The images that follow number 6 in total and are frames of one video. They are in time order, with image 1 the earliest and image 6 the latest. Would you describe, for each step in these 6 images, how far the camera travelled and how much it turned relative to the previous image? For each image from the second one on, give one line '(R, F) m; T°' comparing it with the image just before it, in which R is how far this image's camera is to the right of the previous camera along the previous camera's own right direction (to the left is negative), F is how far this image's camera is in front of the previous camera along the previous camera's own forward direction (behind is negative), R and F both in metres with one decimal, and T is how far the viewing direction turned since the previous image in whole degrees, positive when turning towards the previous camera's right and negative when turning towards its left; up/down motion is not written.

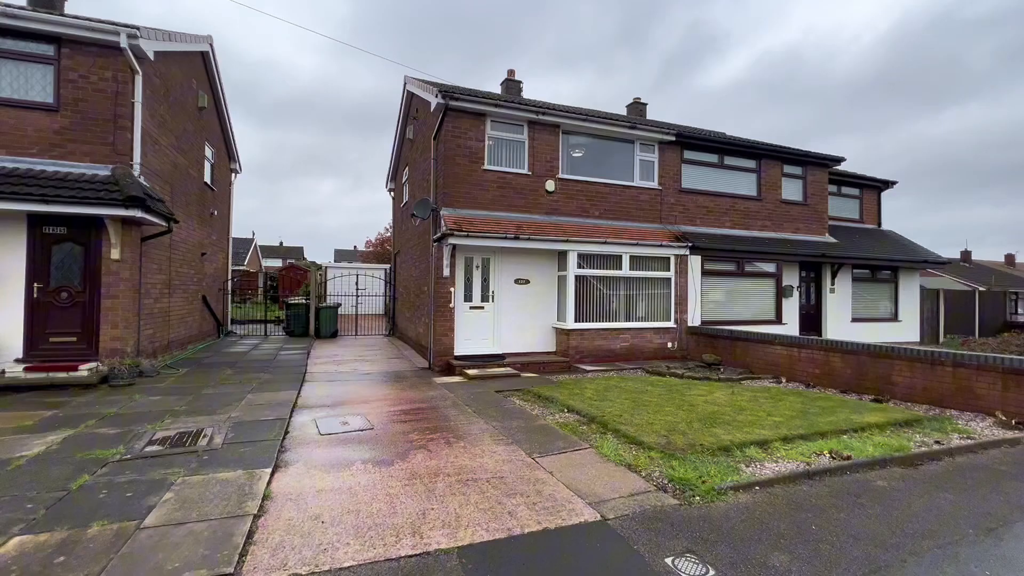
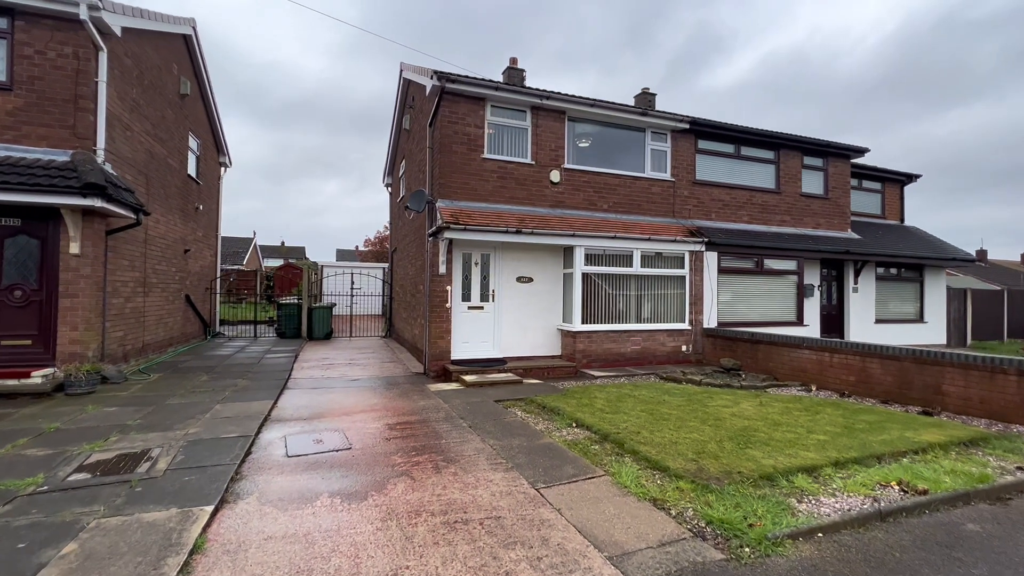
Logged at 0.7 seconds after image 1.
(0.0, +0.8) m; 0°
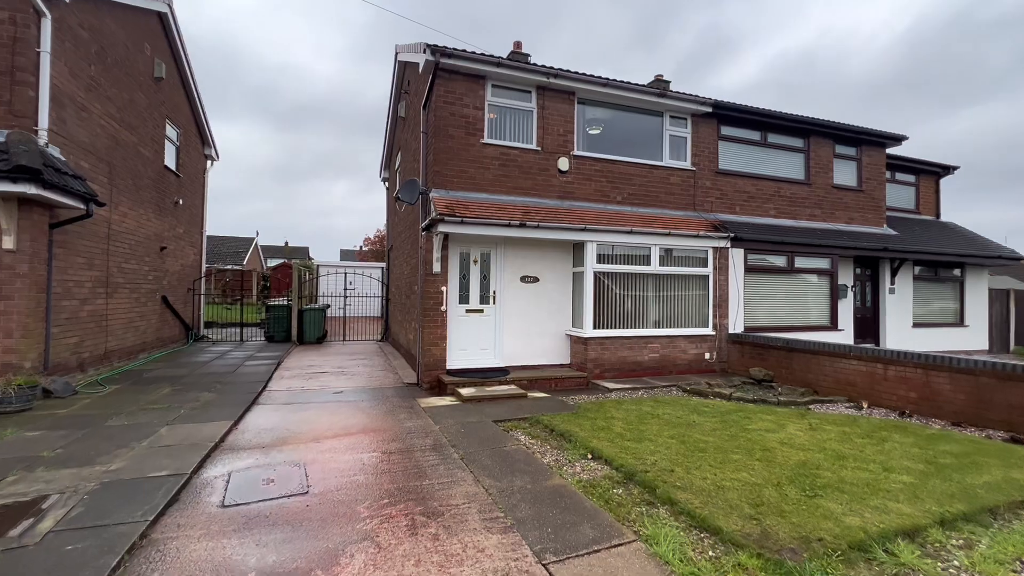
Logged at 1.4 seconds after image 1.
(0.0, +1.0) m; -1°
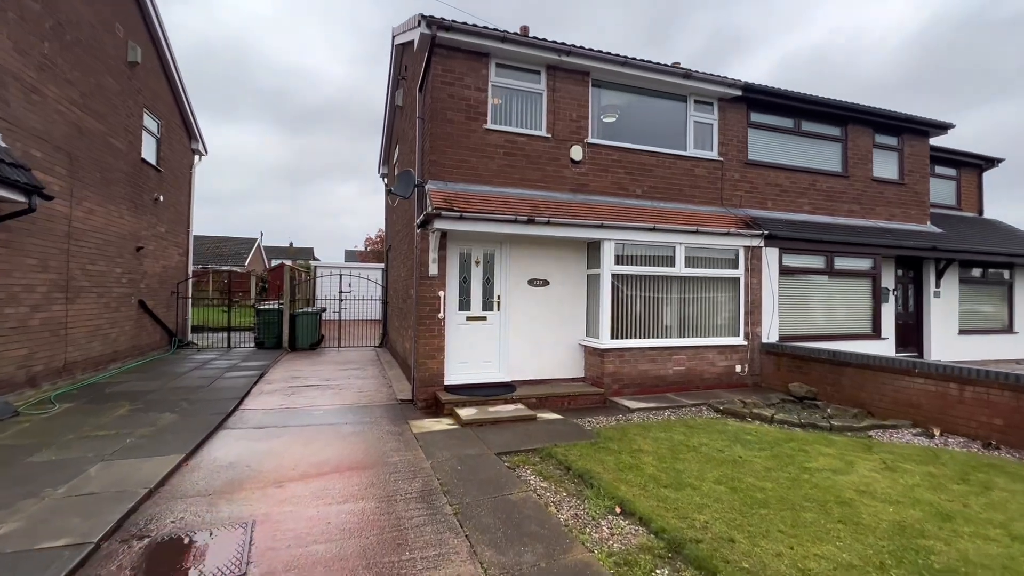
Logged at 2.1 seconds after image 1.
(0.0, +0.9) m; -1°
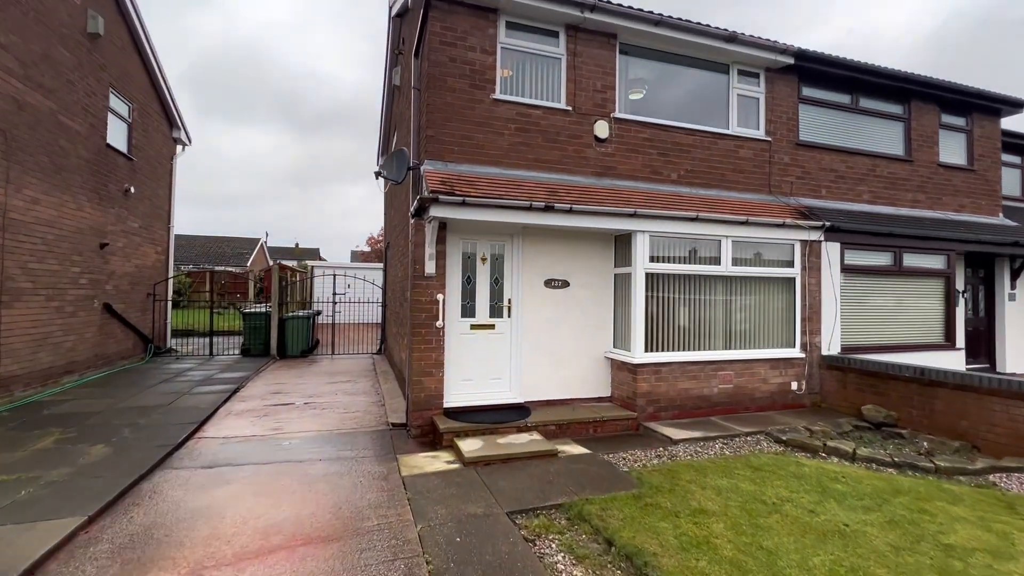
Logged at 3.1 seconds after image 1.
(-0.1, +1.2) m; -1°
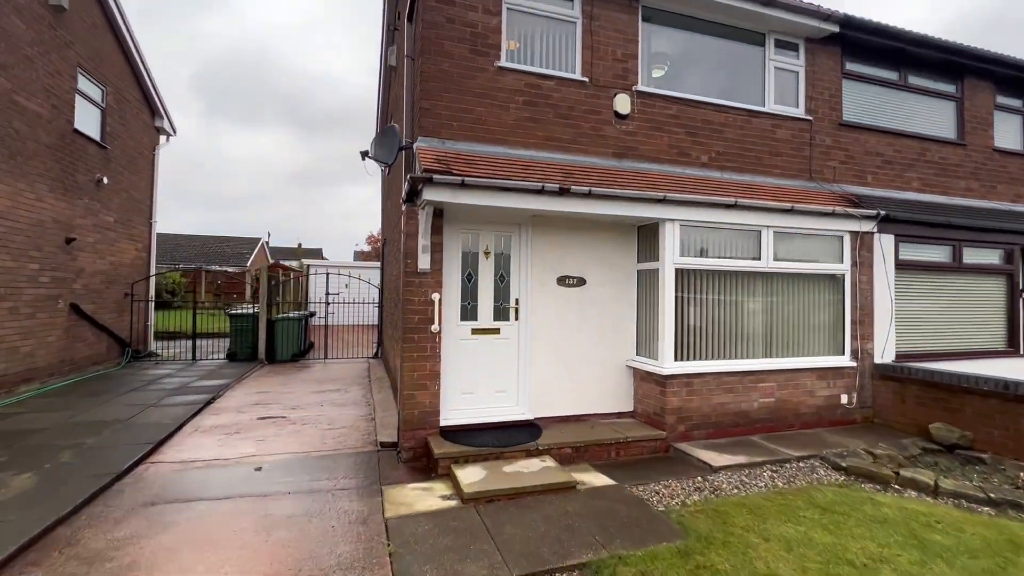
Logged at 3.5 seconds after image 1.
(0.0, +0.8) m; 0°
